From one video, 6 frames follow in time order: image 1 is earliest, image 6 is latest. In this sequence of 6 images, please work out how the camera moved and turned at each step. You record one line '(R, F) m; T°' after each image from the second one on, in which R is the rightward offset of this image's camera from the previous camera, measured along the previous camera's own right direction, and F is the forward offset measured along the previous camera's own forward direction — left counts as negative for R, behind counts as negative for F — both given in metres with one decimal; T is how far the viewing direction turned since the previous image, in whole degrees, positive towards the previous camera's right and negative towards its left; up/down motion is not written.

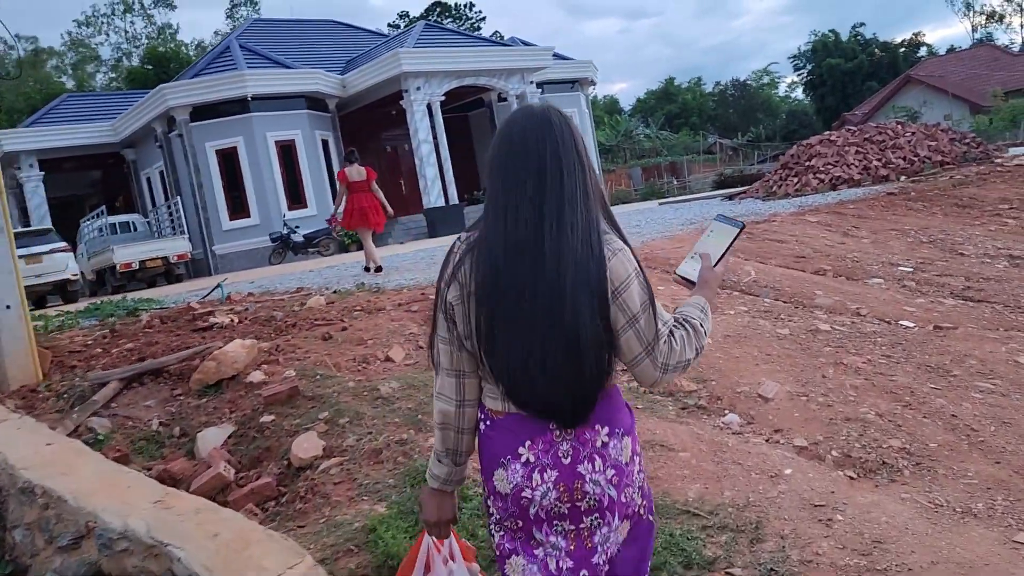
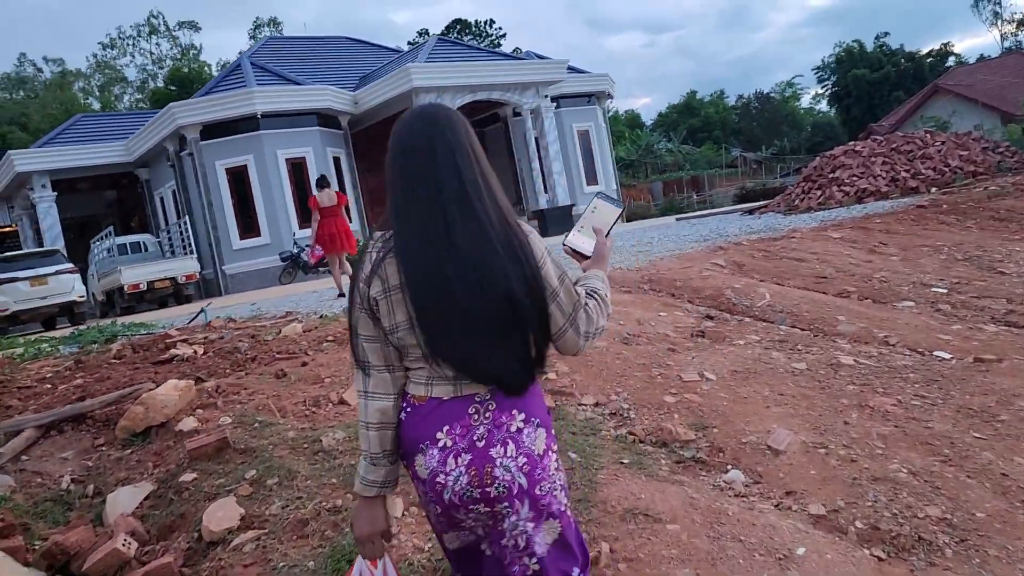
(+0.3, +0.6) m; -2°
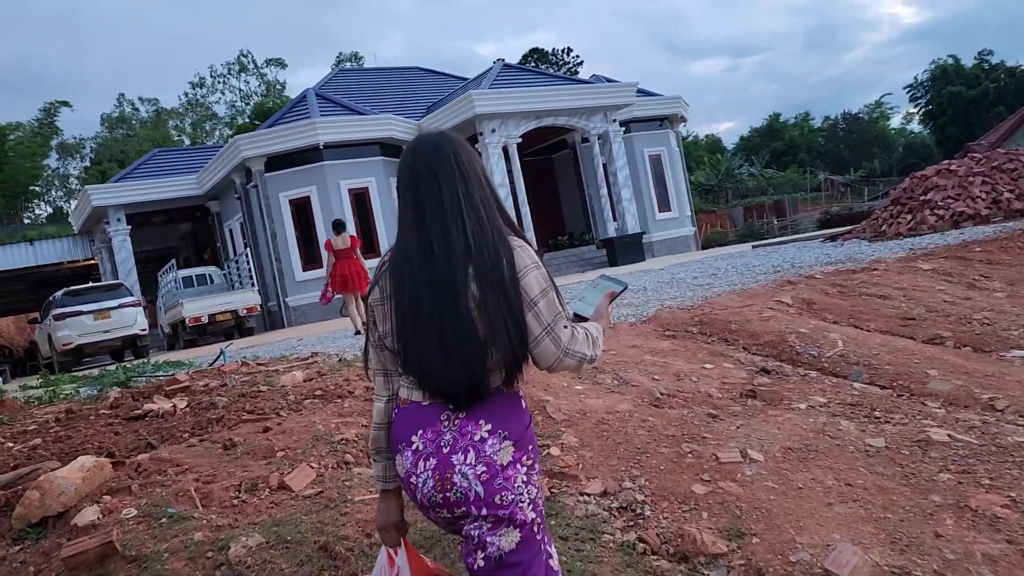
(+0.4, +0.9) m; -6°
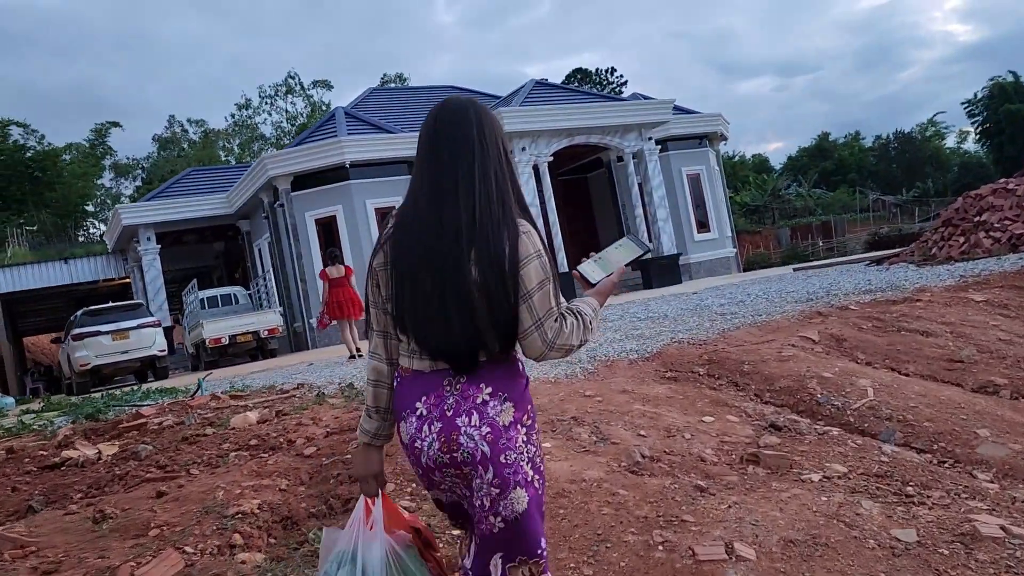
(+0.4, +0.8) m; -3°
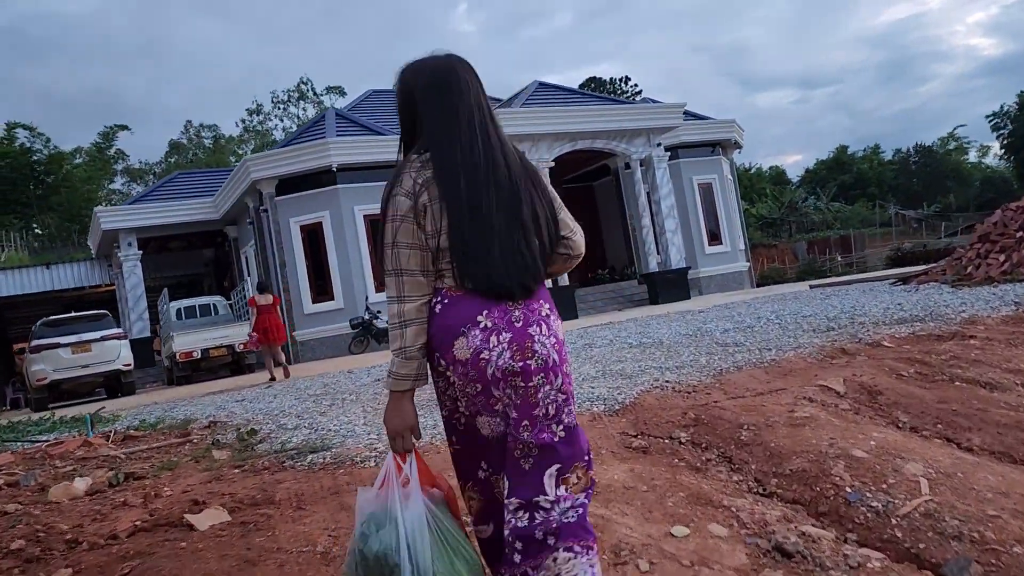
(+0.5, +1.5) m; -1°
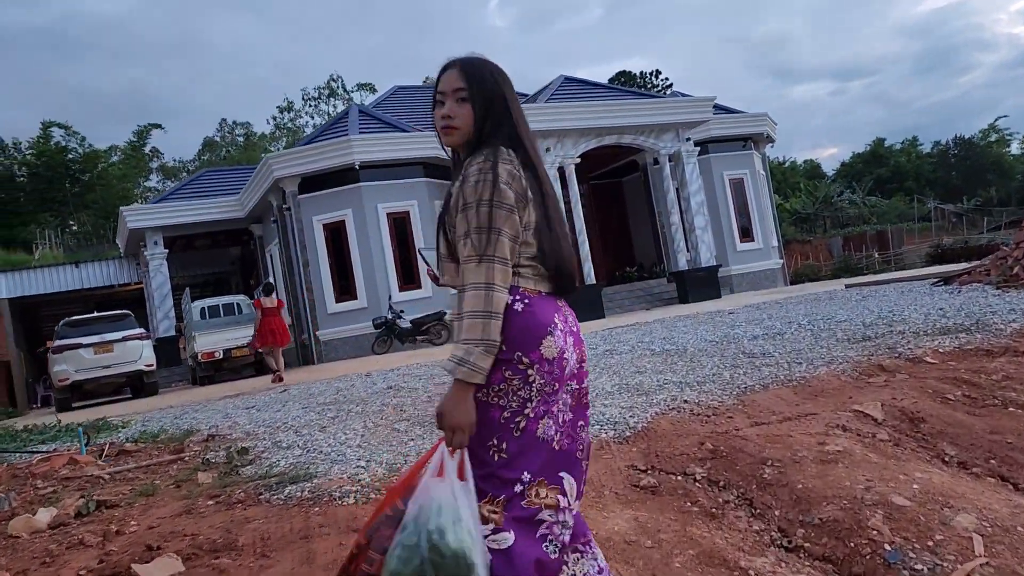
(+0.2, +0.4) m; -2°
